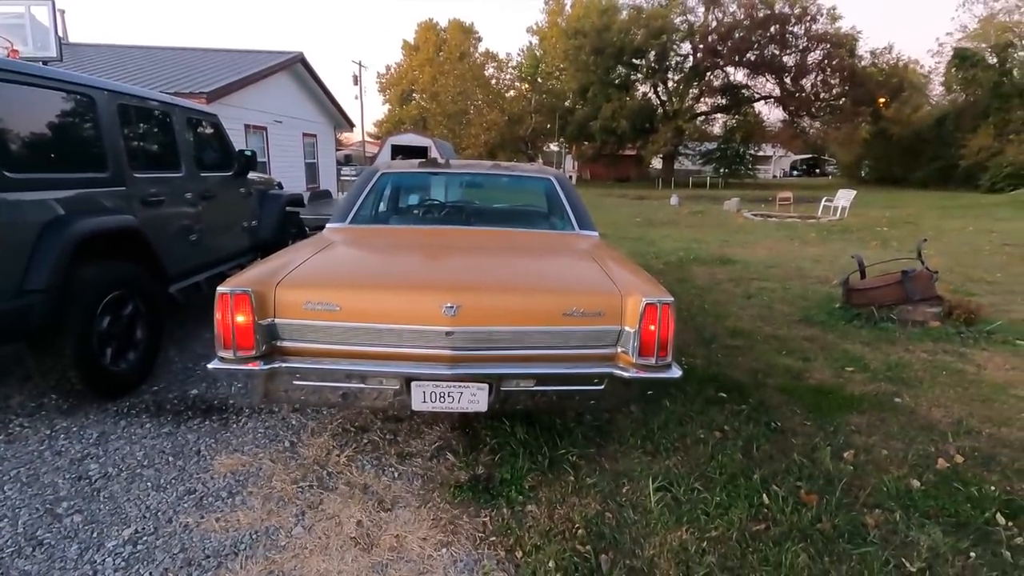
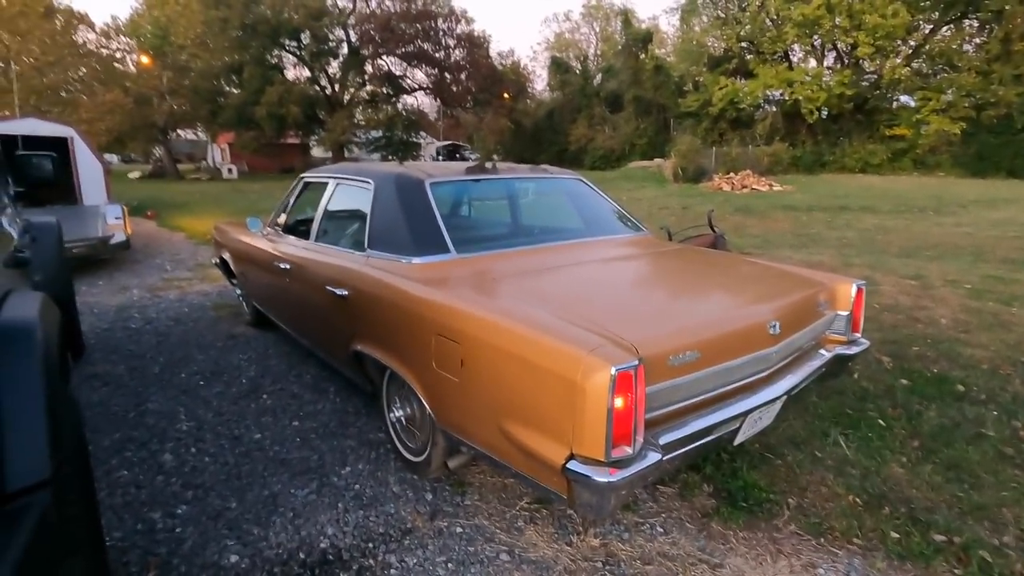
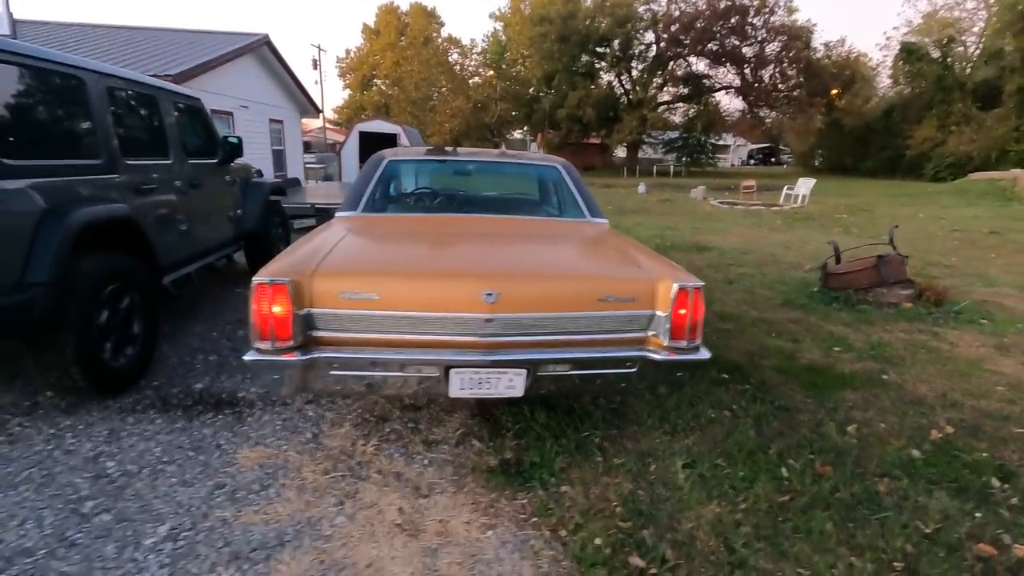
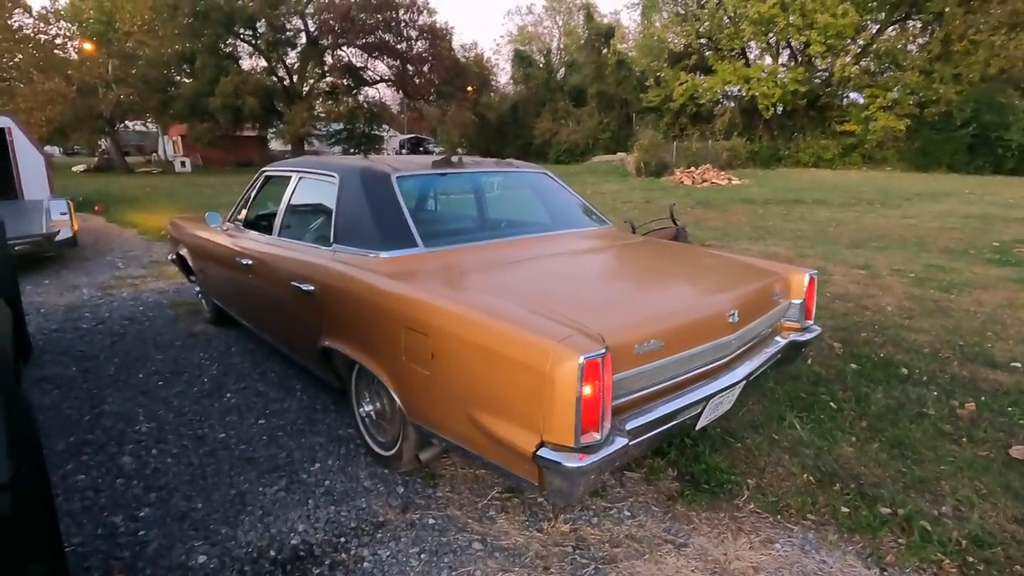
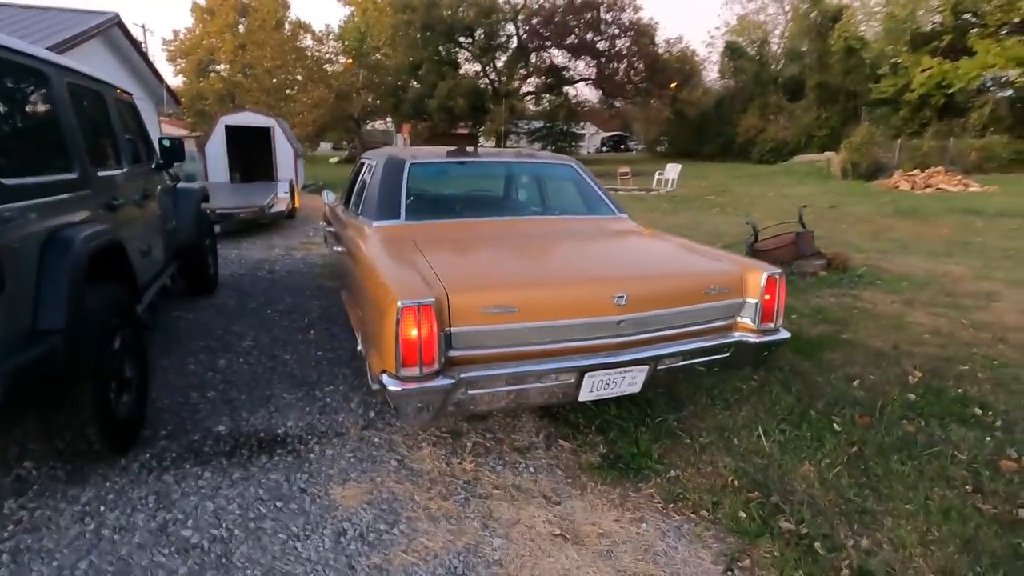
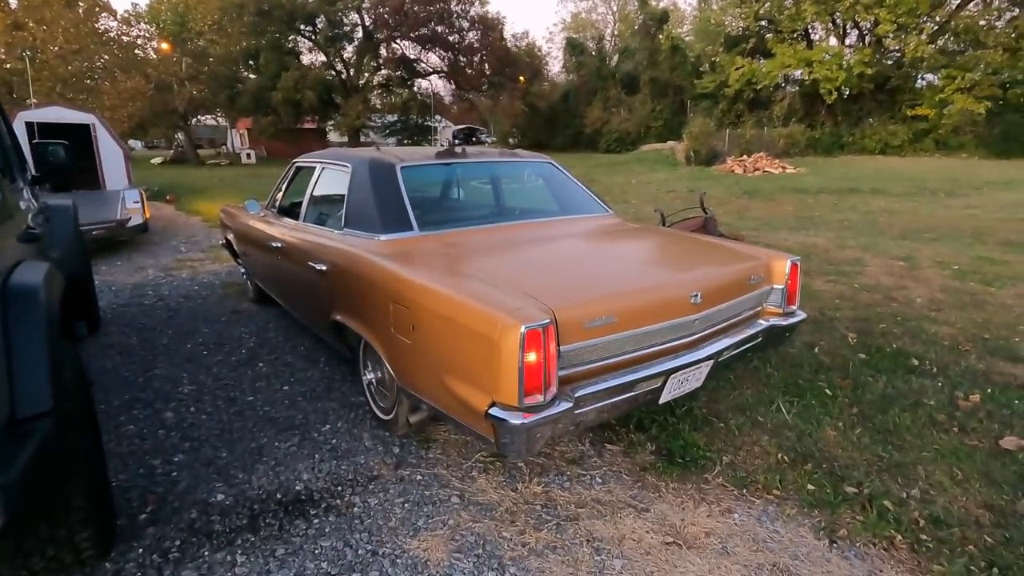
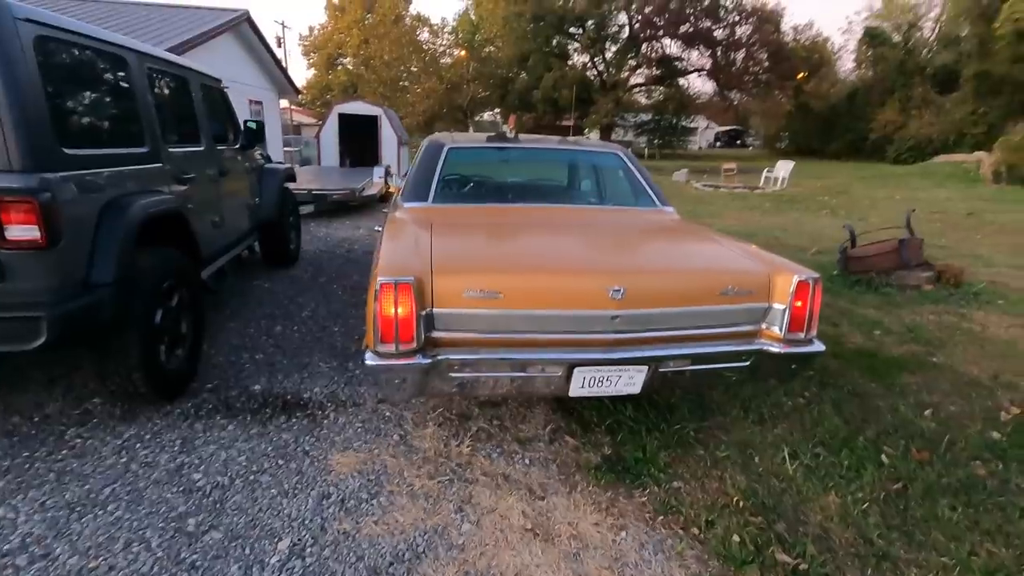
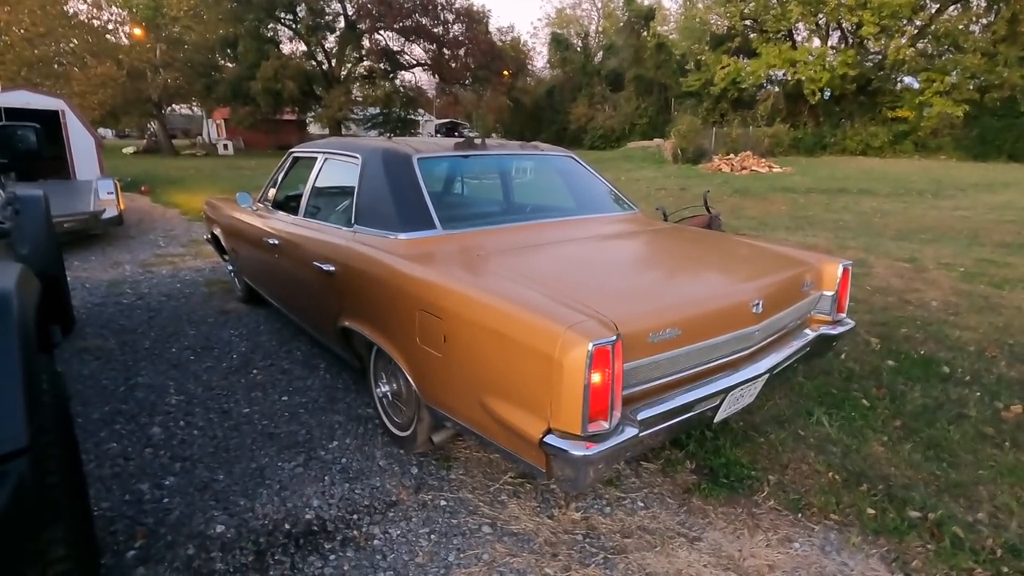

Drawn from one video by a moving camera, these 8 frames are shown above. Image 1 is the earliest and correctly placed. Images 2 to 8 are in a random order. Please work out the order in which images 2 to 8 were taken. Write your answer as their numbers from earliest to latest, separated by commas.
3, 7, 5, 6, 4, 2, 8
